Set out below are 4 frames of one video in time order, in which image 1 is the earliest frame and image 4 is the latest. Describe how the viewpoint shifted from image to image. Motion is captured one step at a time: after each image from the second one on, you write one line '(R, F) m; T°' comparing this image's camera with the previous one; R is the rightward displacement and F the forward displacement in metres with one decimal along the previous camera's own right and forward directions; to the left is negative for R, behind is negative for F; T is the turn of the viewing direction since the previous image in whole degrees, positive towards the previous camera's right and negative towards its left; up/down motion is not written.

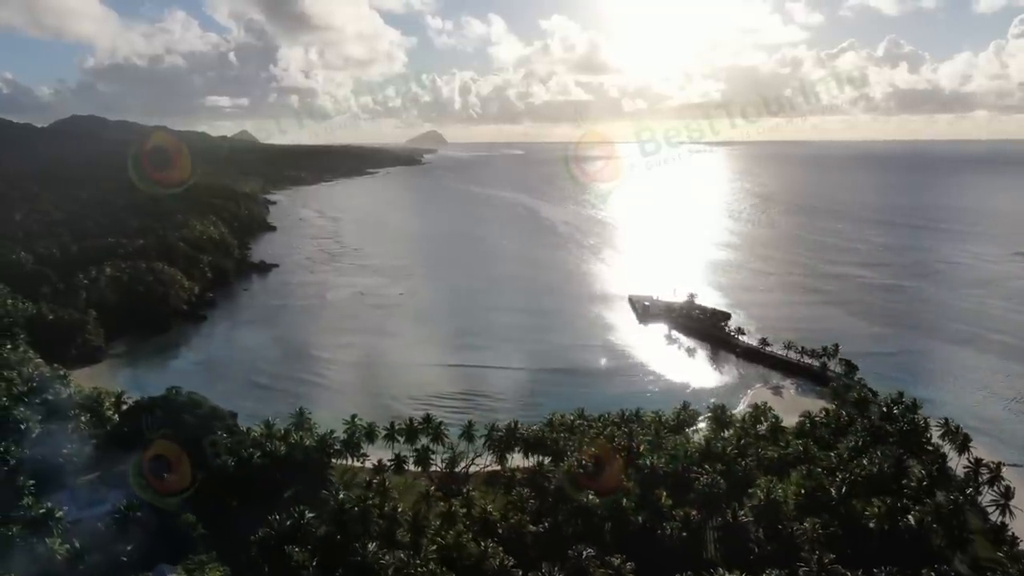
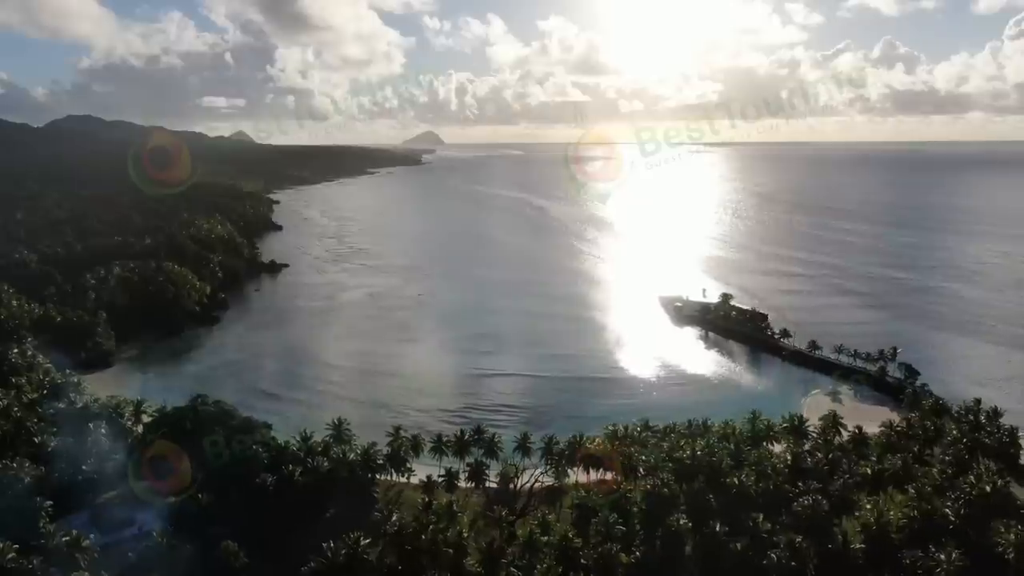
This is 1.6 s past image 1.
(-2.4, +2.6) m; 0°
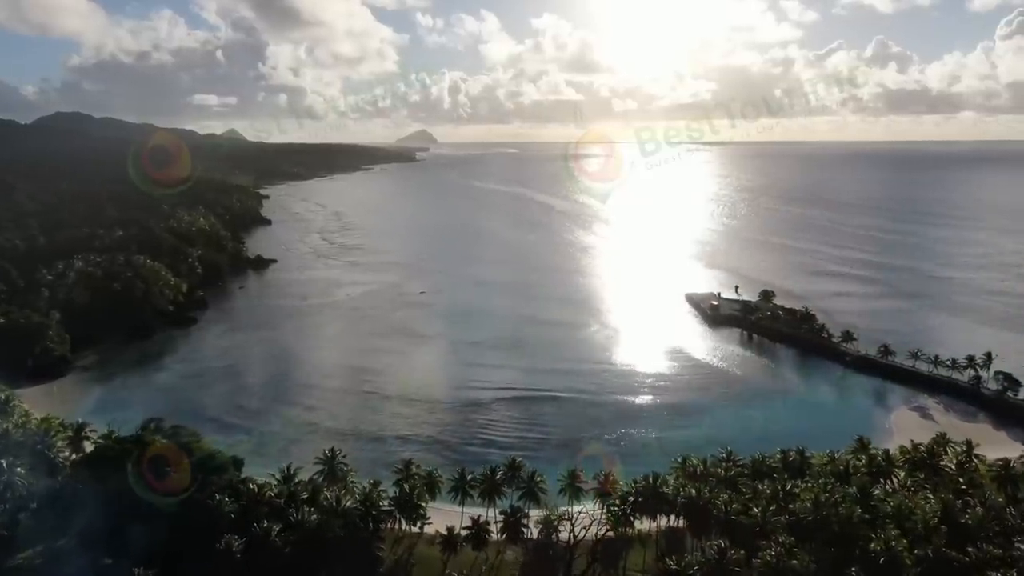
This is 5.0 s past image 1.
(-1.5, +6.8) m; +1°
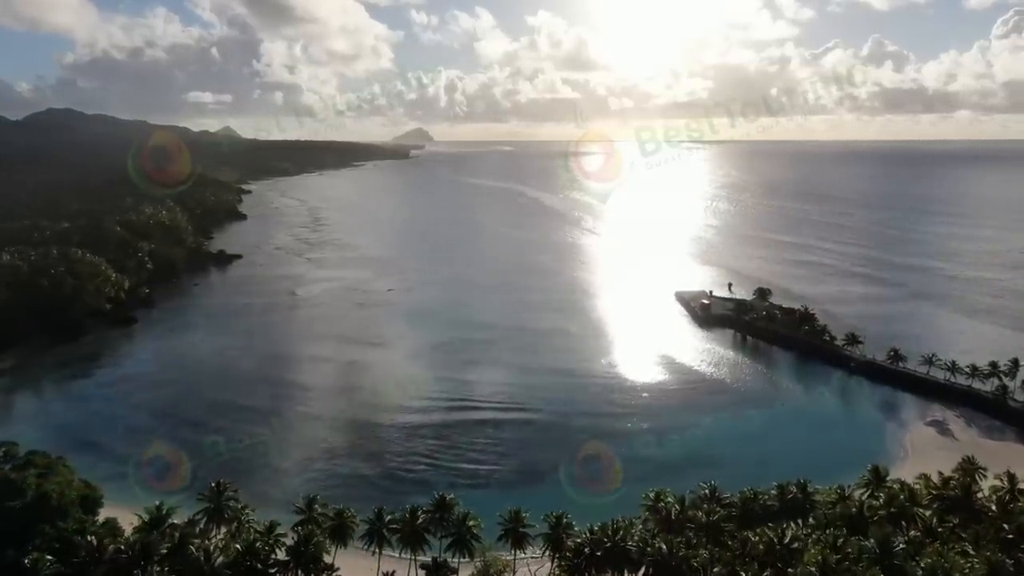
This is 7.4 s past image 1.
(+1.6, +4.7) m; 0°
